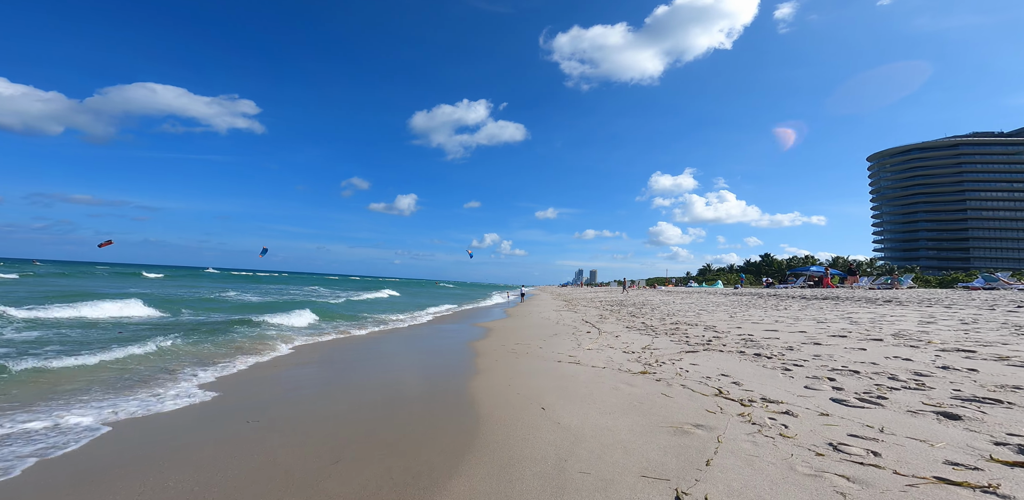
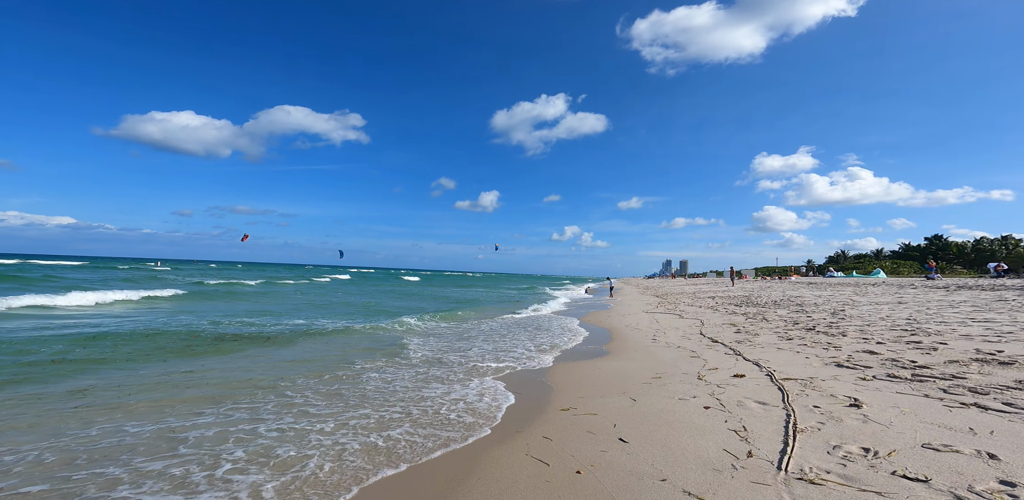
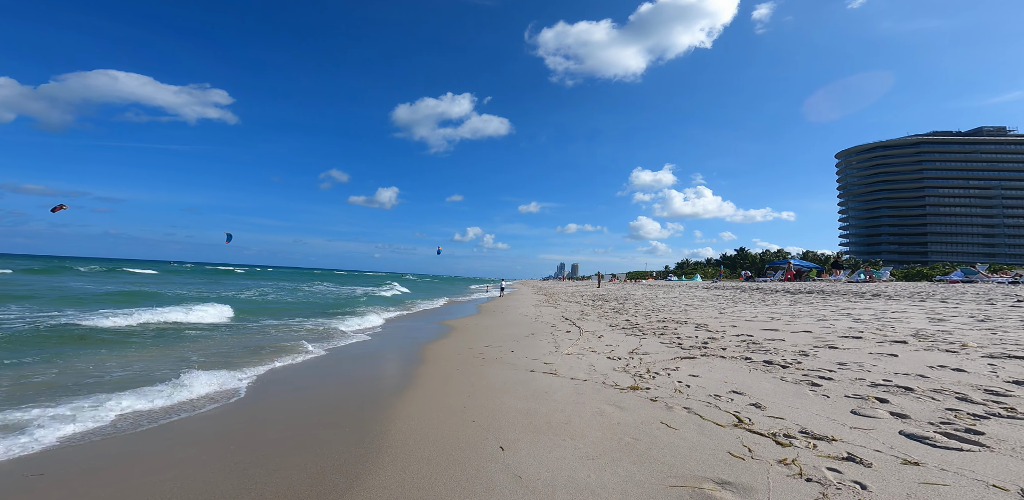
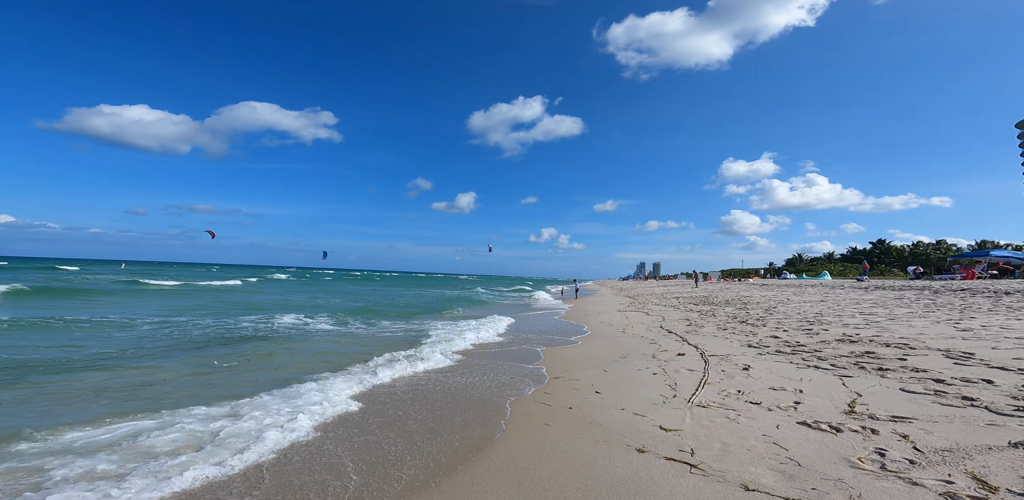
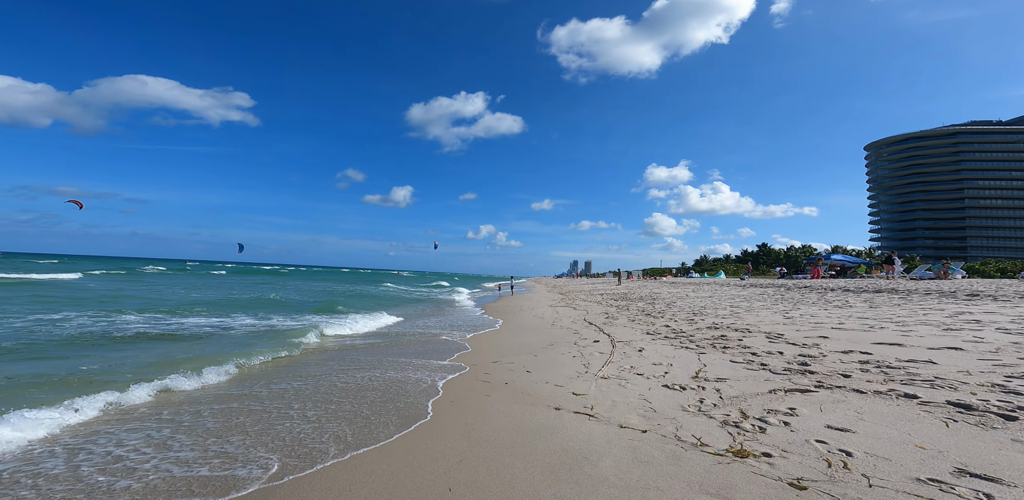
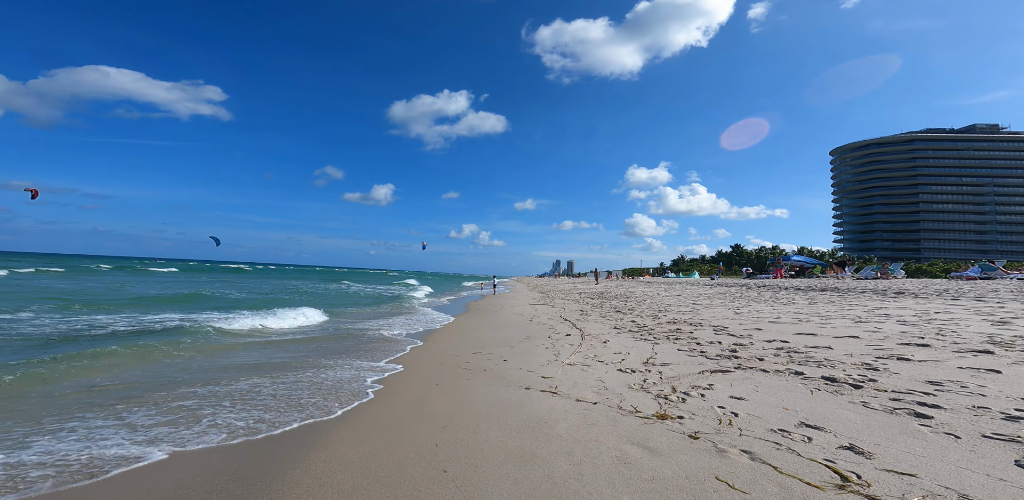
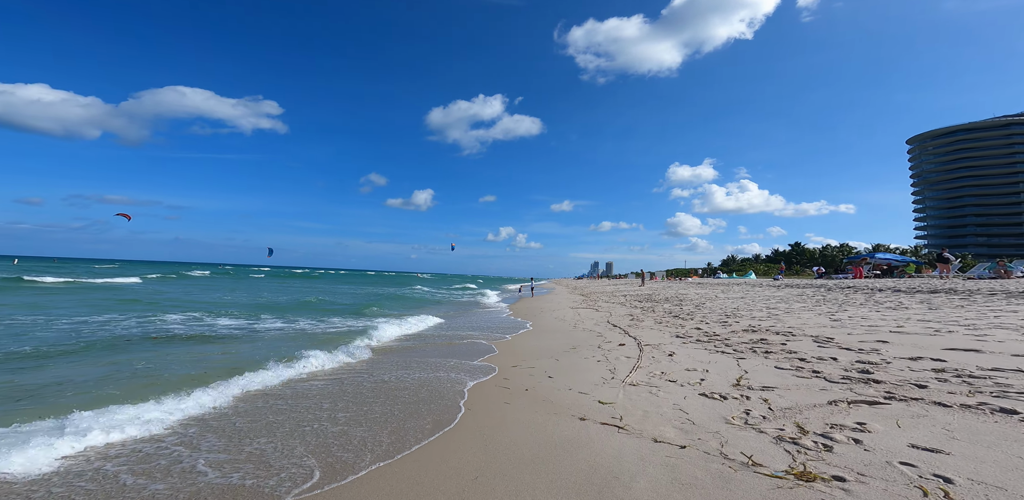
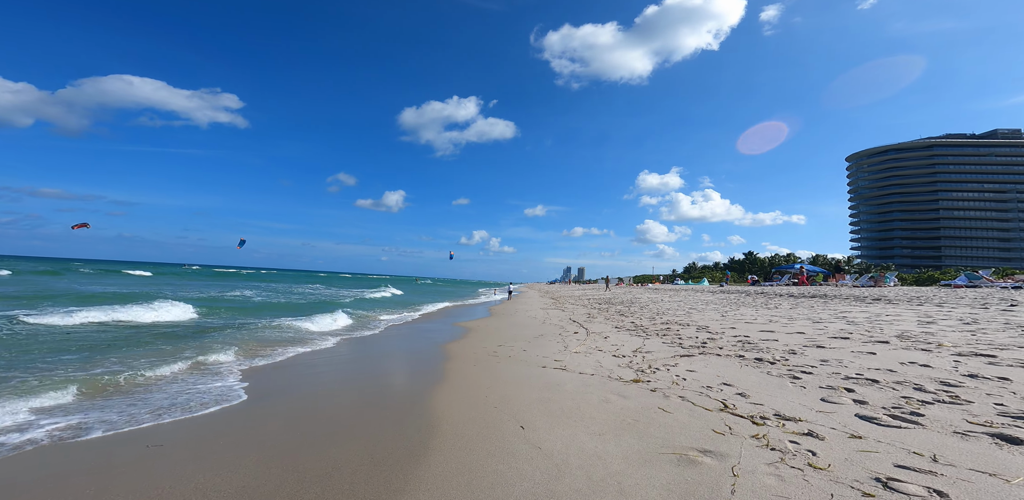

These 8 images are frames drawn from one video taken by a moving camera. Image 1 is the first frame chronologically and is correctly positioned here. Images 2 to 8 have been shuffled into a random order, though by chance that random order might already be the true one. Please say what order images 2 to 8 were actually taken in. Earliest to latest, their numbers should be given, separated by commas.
8, 3, 6, 5, 7, 4, 2
